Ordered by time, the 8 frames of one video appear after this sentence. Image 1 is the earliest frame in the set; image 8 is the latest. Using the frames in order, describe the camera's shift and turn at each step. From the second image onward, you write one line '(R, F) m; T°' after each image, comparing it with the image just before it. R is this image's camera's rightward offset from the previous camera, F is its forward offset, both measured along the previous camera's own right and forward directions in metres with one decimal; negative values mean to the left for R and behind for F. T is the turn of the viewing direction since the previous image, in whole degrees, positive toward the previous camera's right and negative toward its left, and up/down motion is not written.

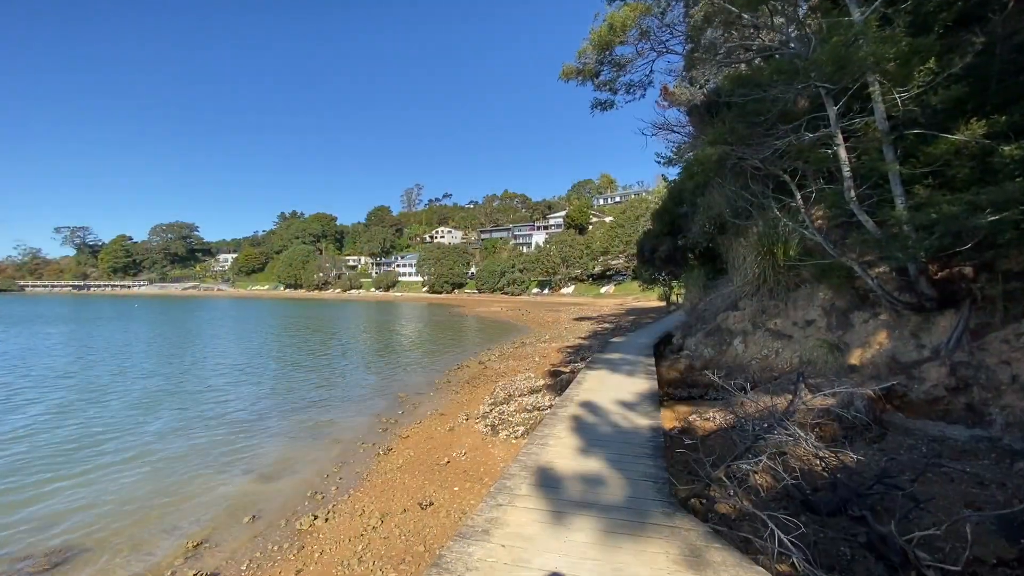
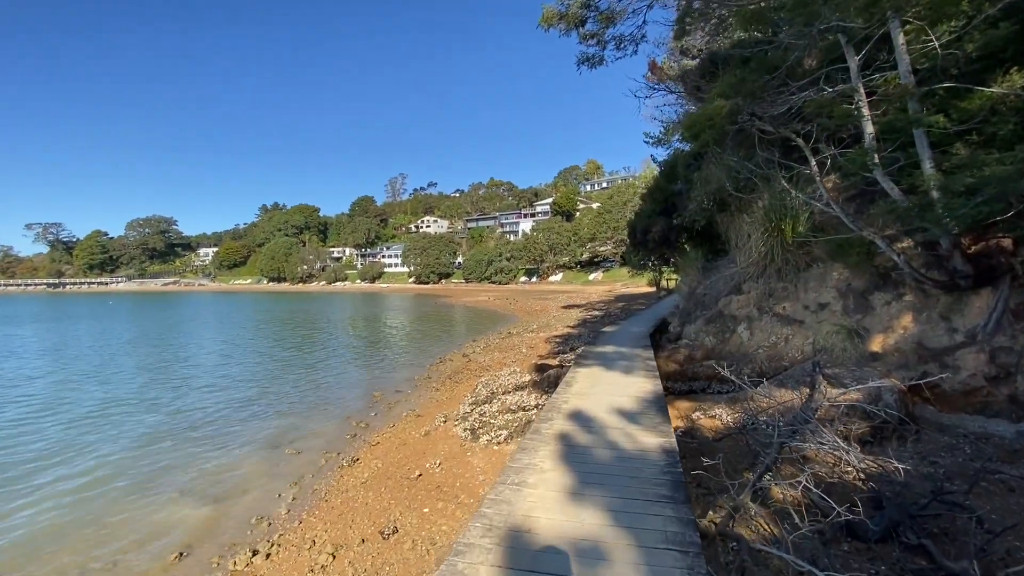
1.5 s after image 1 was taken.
(+0.2, +1.2) m; +1°
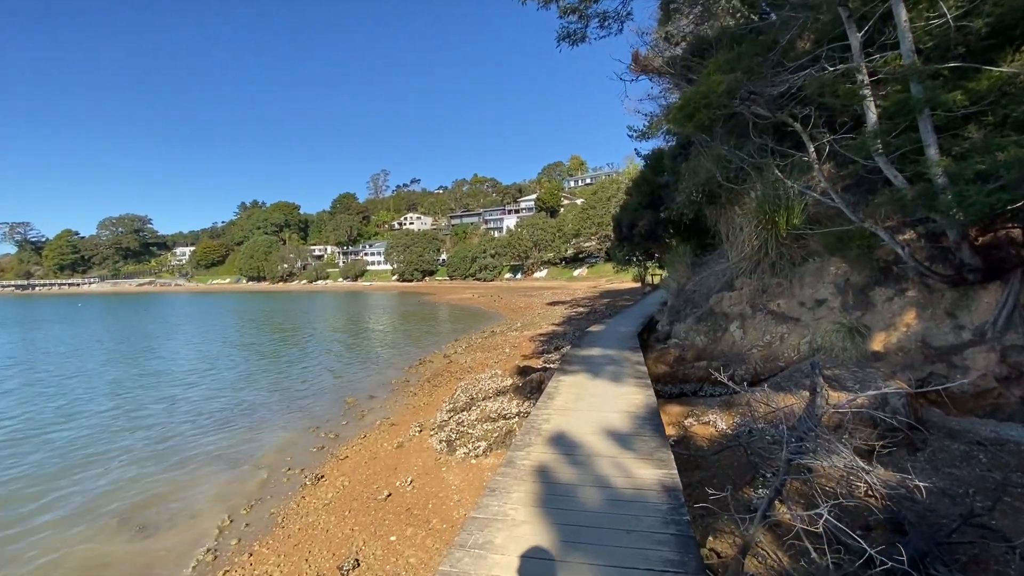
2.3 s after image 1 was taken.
(+0.1, +0.7) m; +2°
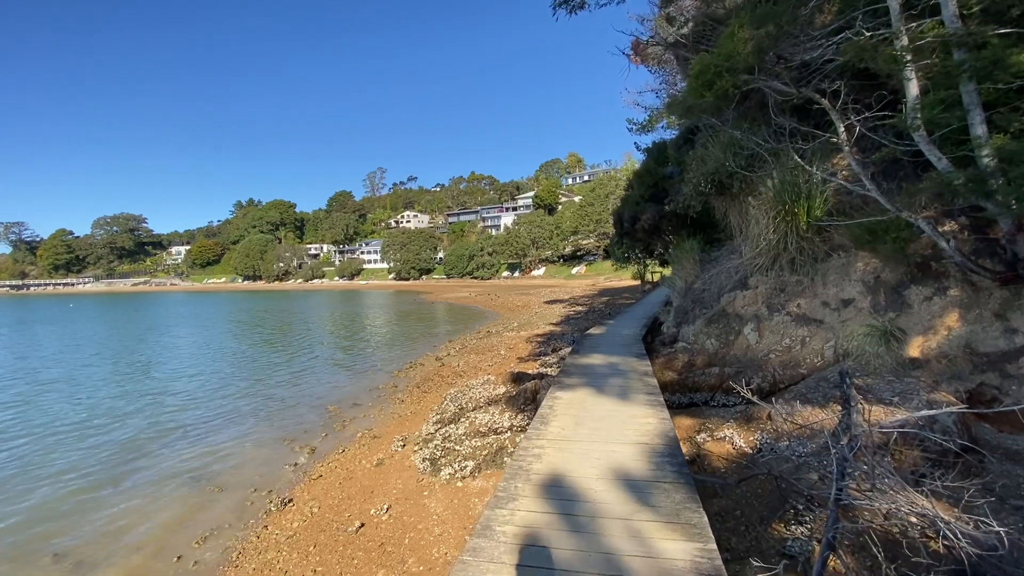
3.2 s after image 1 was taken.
(+0.1, +0.9) m; 0°
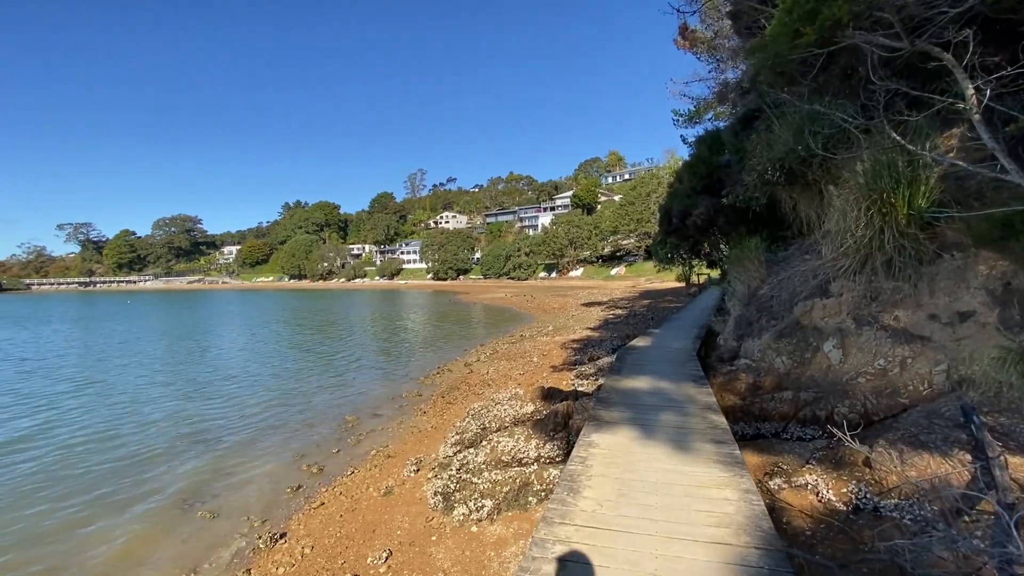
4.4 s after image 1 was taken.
(+0.1, +1.1) m; -5°
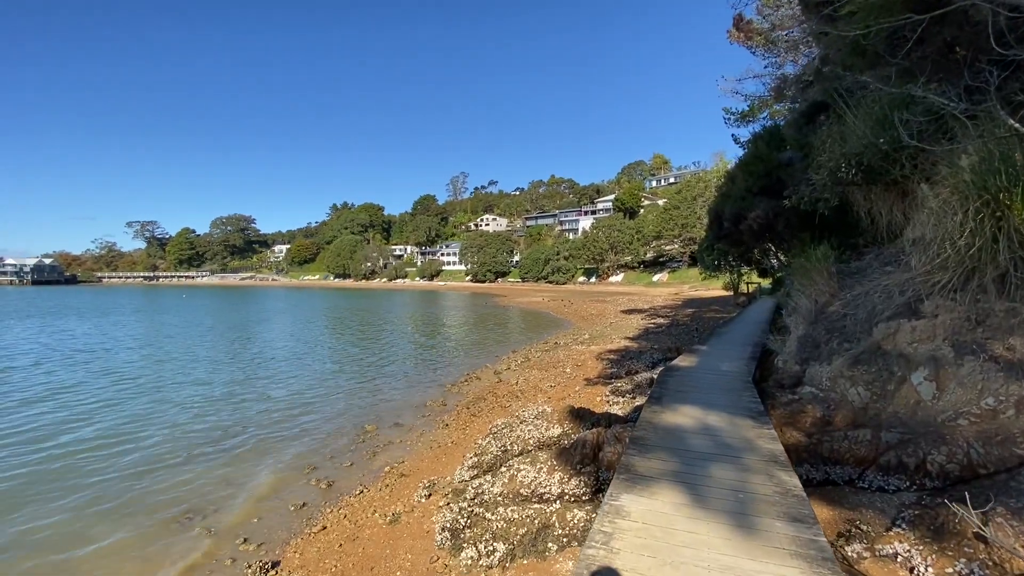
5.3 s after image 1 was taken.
(+0.2, +0.8) m; -5°
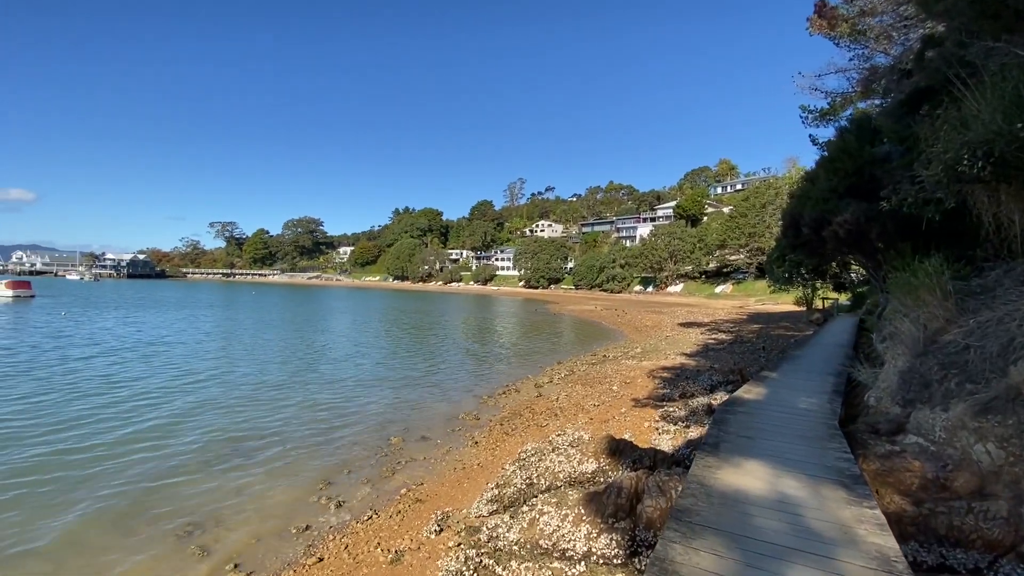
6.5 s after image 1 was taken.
(+0.3, +0.9) m; -7°
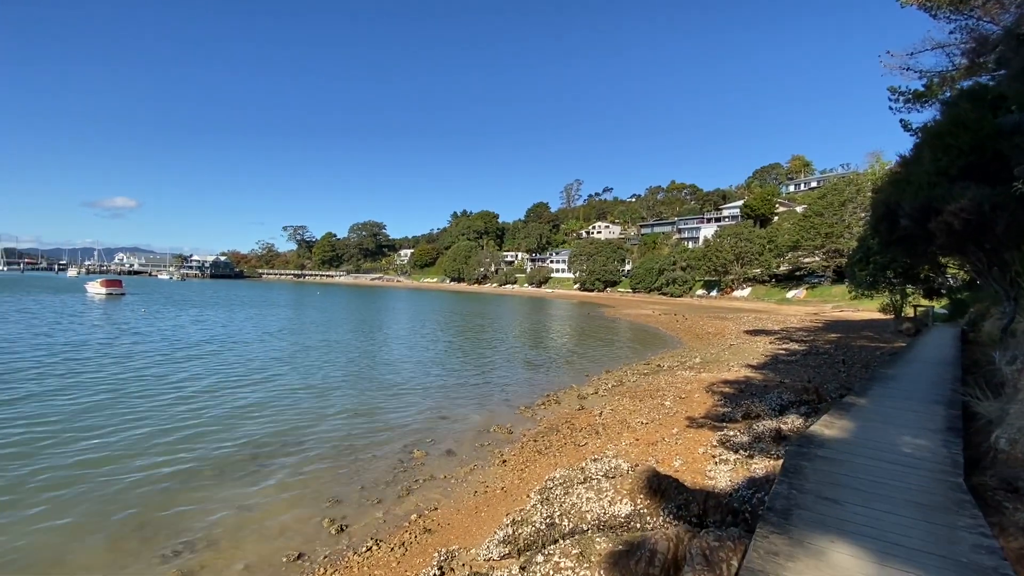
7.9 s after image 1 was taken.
(+0.4, +1.0) m; -7°
